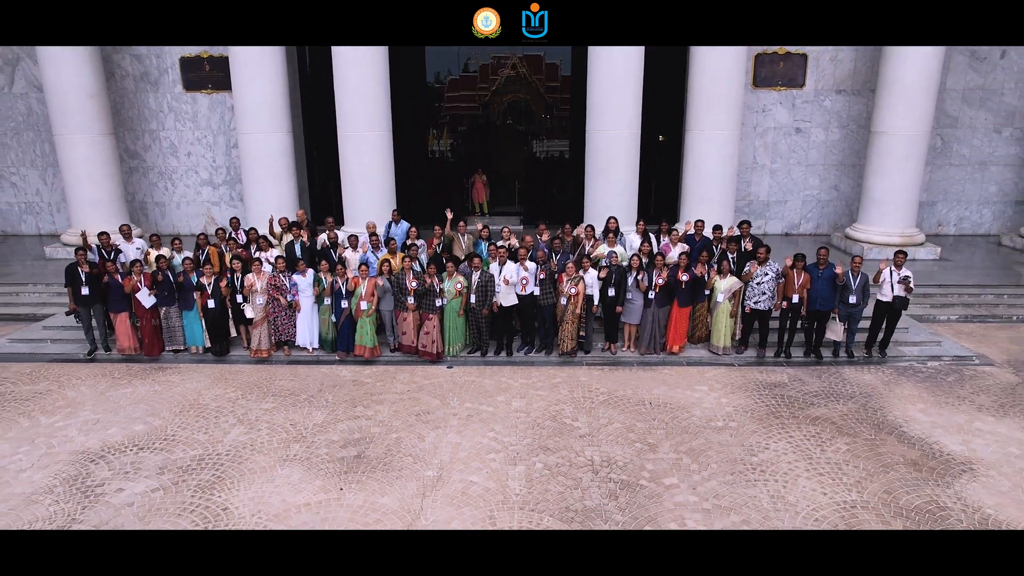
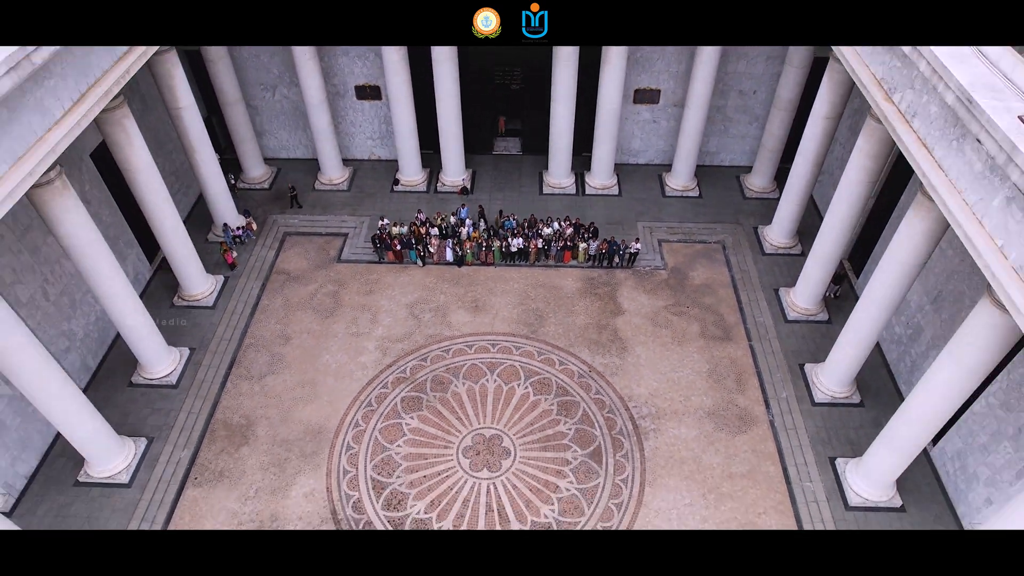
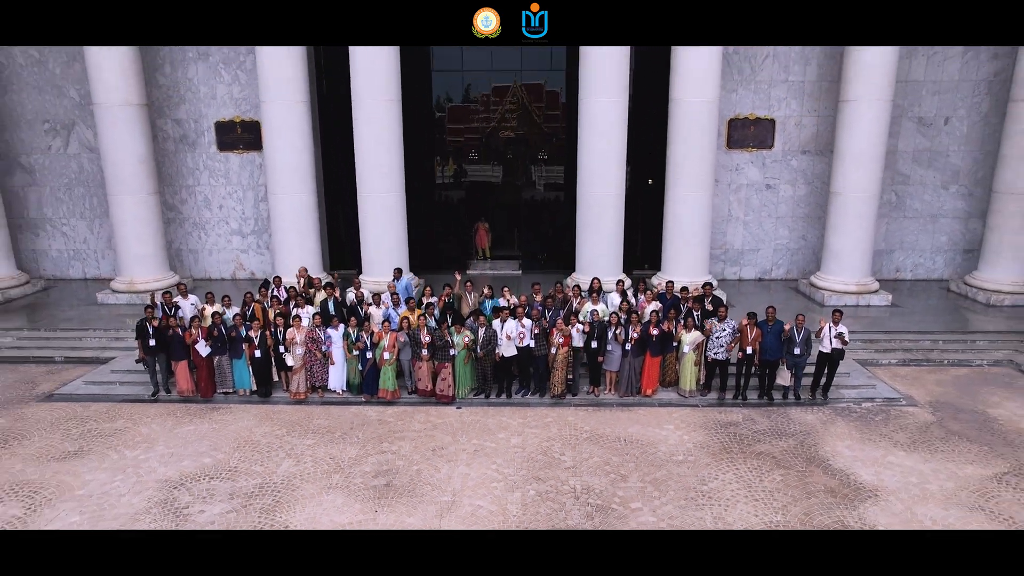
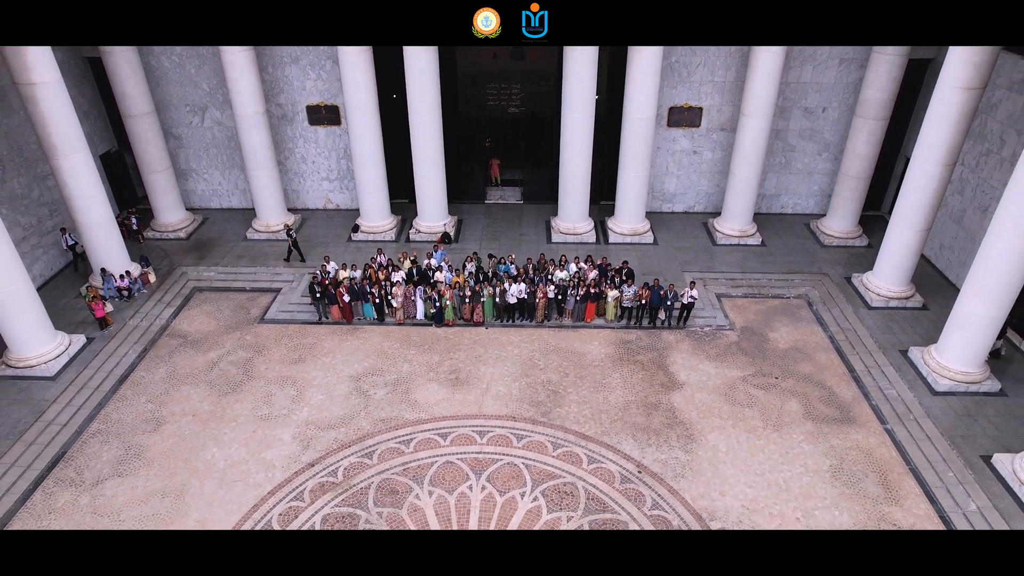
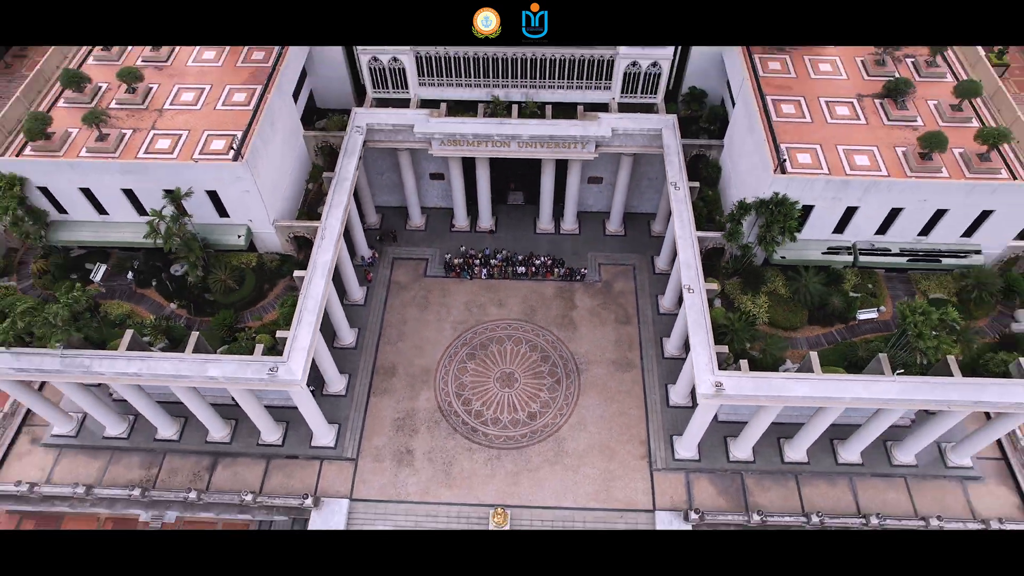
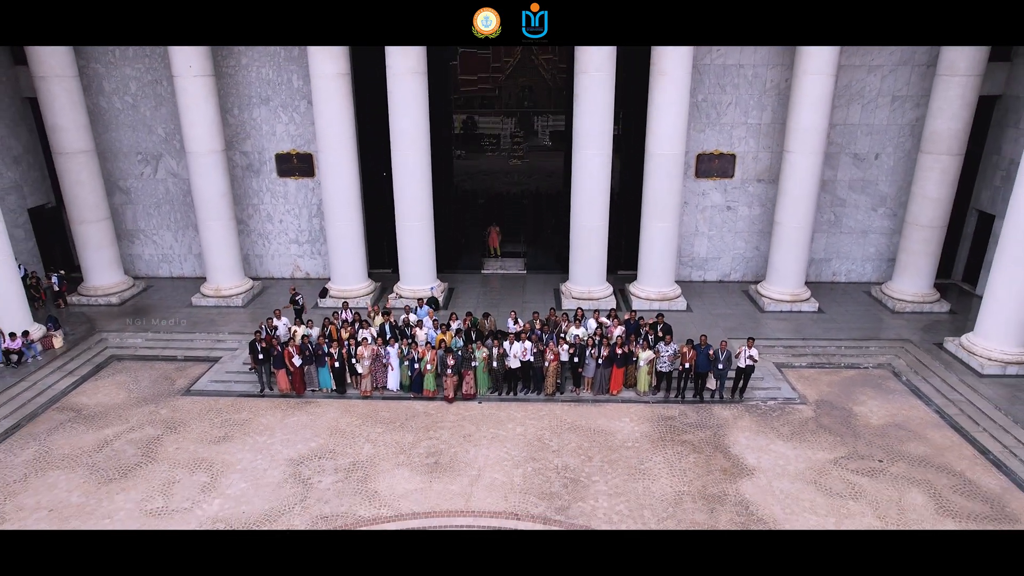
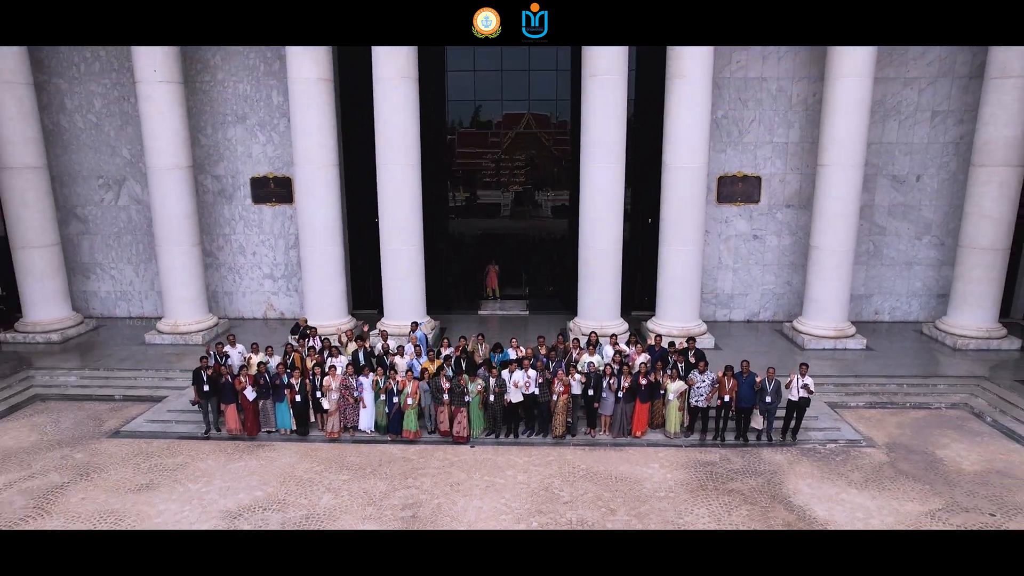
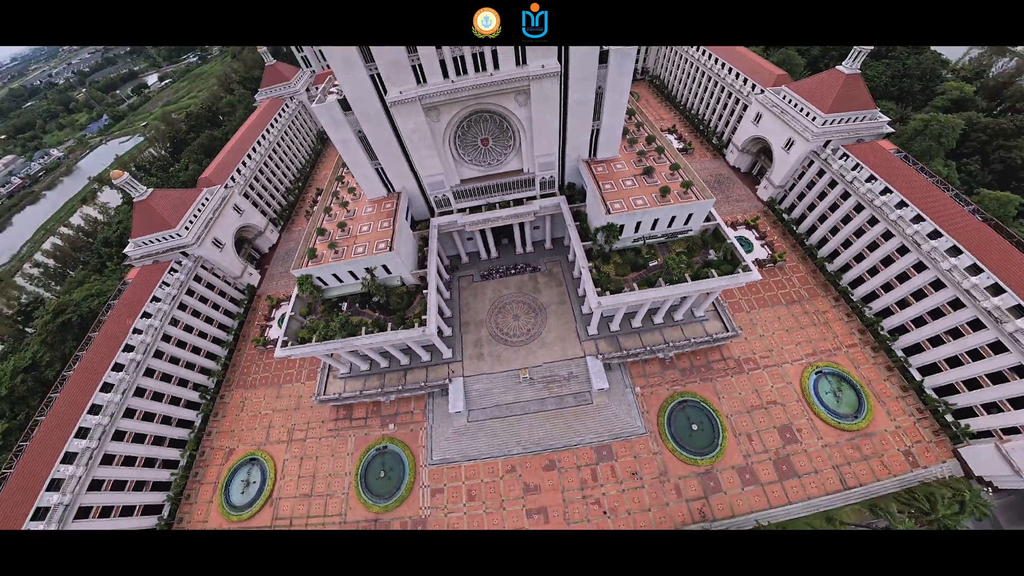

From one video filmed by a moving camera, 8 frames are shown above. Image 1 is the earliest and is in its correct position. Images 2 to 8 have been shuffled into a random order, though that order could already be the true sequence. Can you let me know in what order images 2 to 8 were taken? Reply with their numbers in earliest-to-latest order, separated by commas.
3, 7, 6, 4, 2, 5, 8
